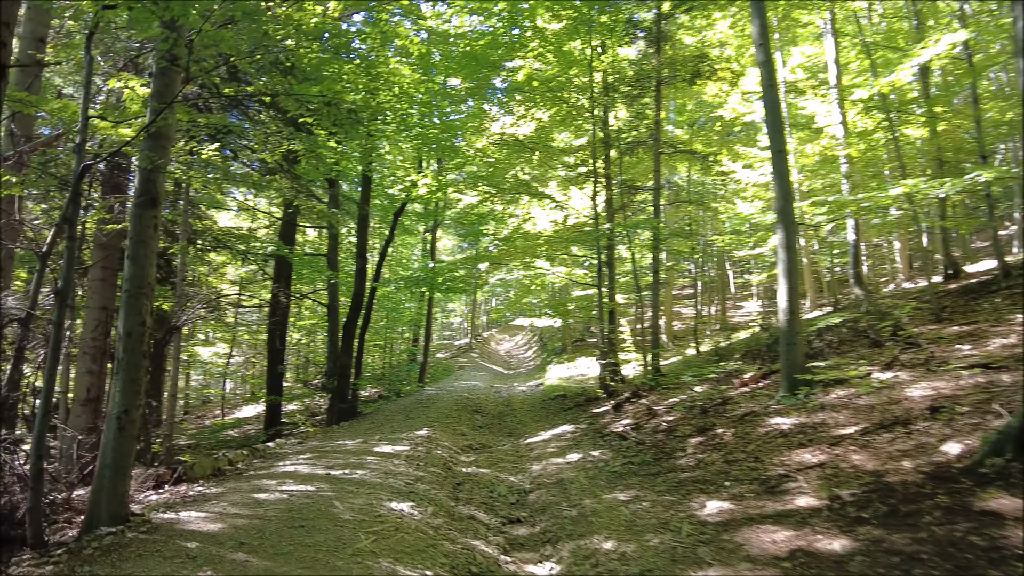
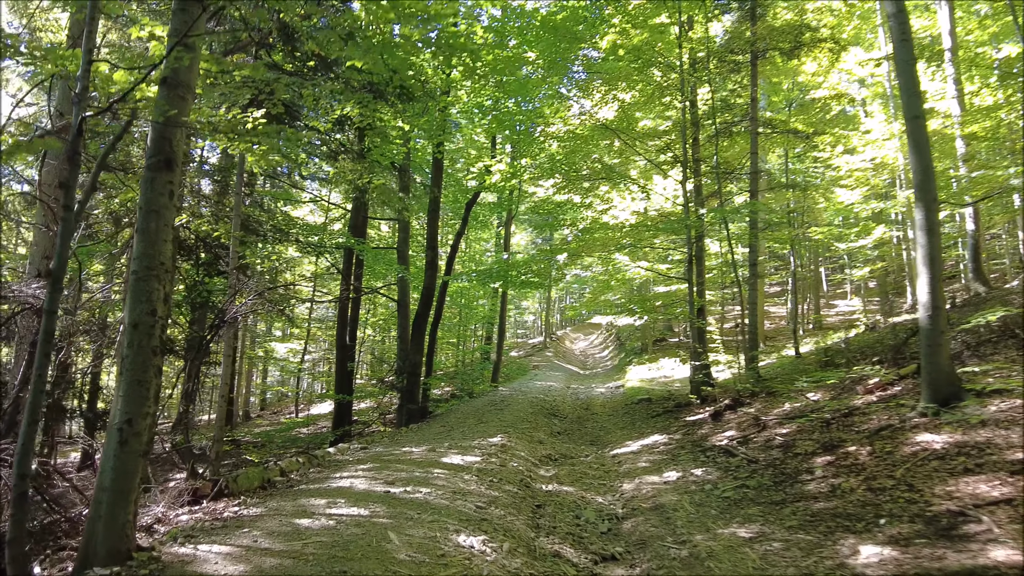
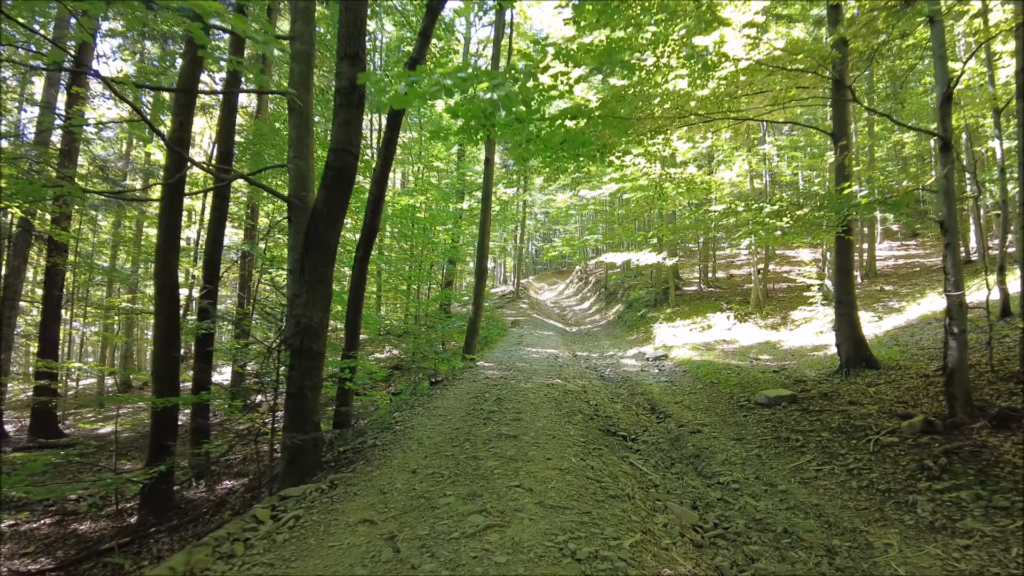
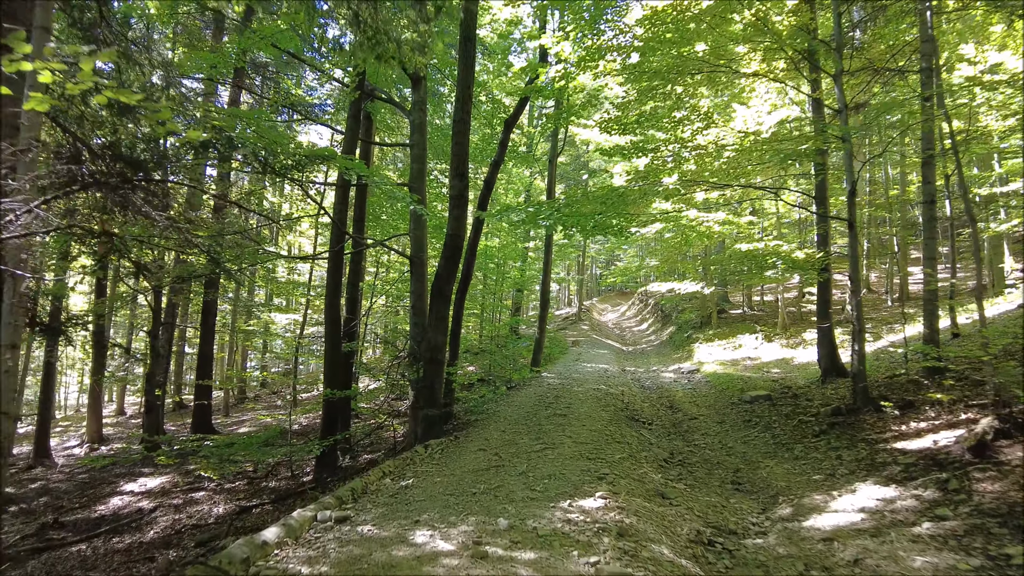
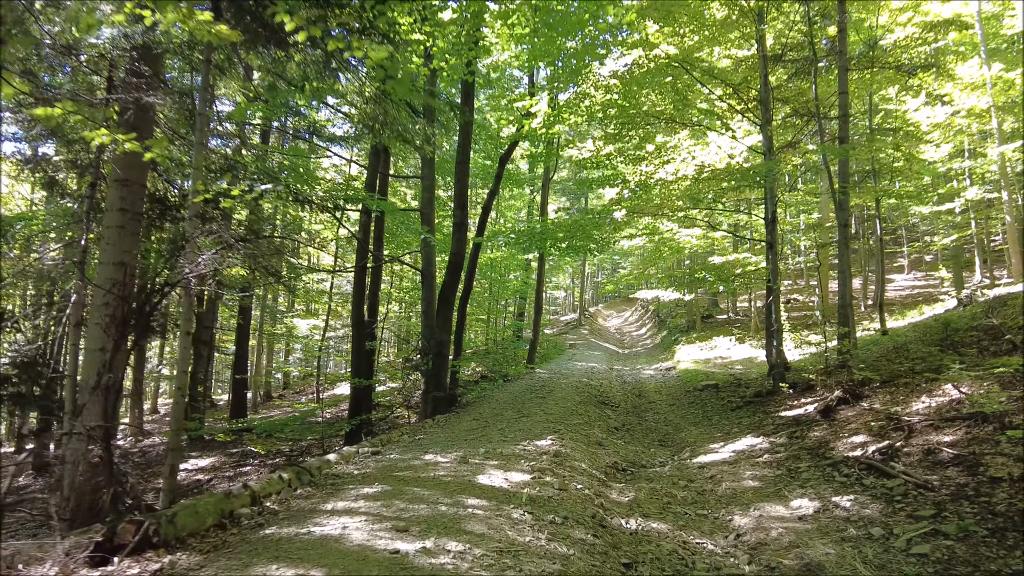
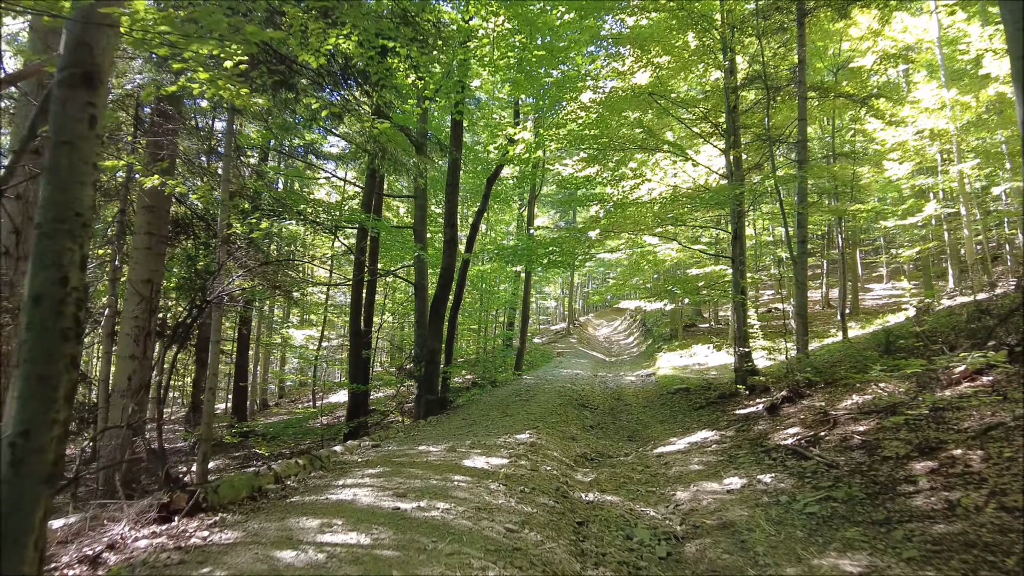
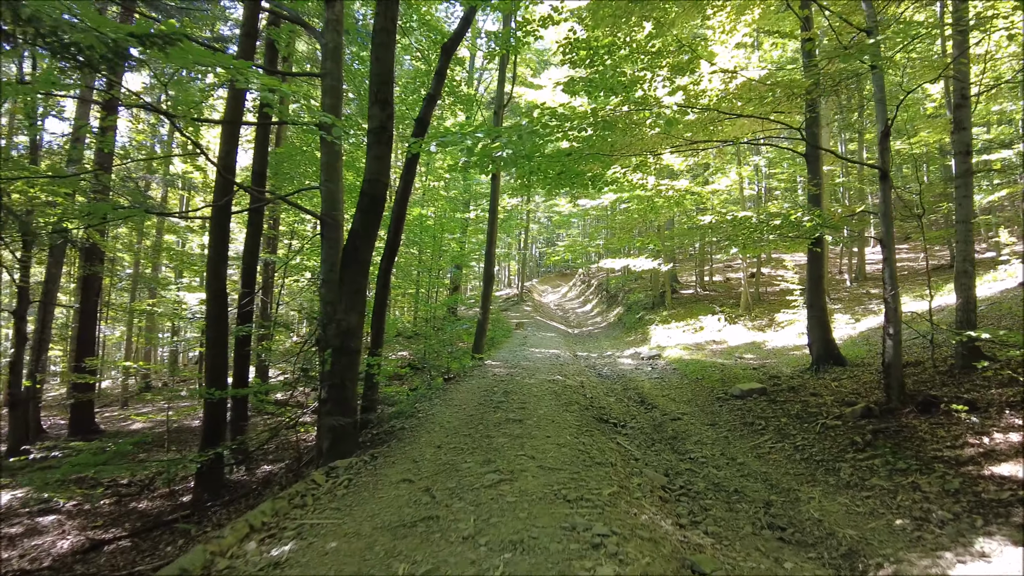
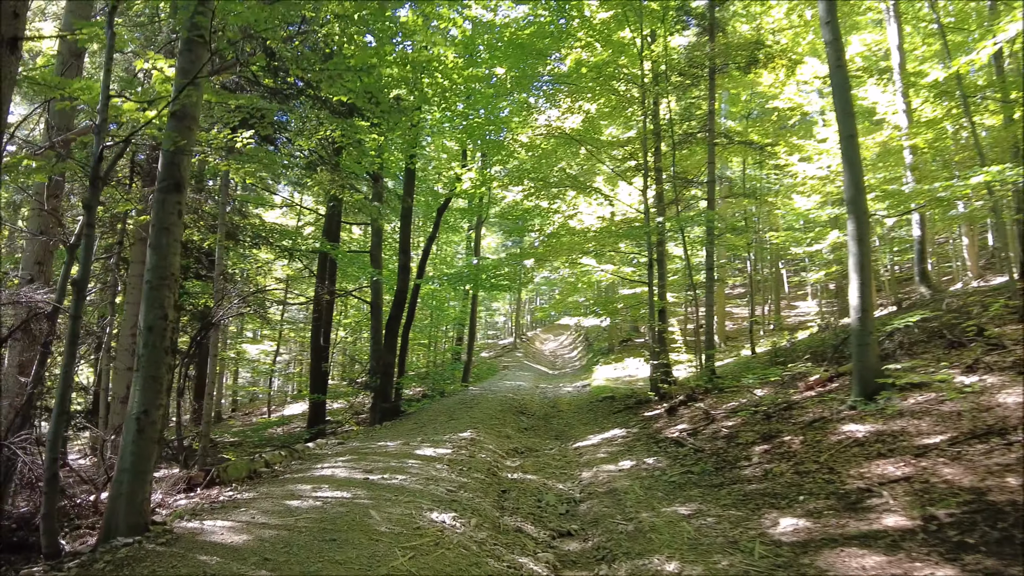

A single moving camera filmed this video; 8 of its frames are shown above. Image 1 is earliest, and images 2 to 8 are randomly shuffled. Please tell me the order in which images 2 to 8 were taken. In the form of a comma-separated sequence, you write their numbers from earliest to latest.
8, 2, 6, 5, 4, 7, 3
